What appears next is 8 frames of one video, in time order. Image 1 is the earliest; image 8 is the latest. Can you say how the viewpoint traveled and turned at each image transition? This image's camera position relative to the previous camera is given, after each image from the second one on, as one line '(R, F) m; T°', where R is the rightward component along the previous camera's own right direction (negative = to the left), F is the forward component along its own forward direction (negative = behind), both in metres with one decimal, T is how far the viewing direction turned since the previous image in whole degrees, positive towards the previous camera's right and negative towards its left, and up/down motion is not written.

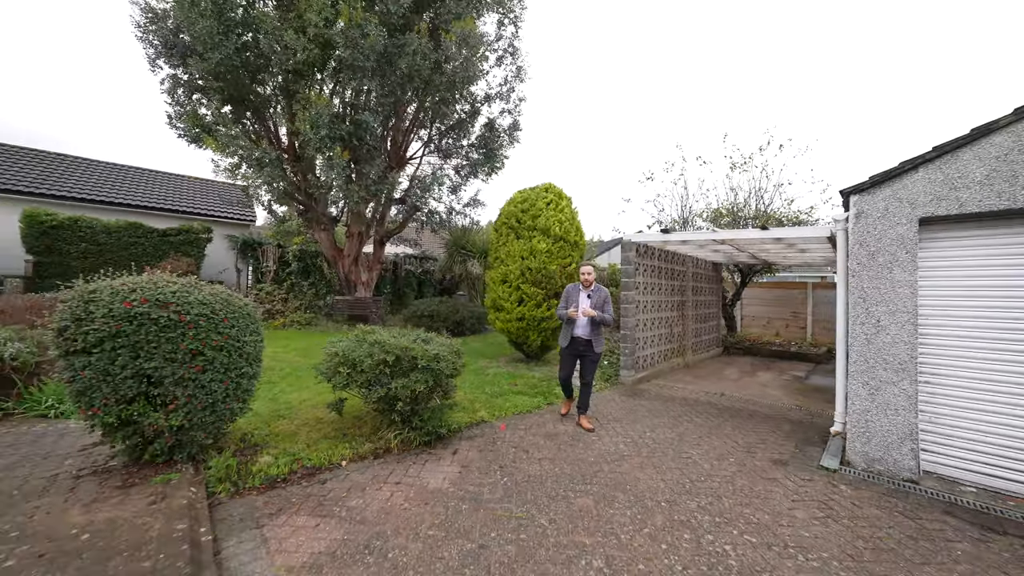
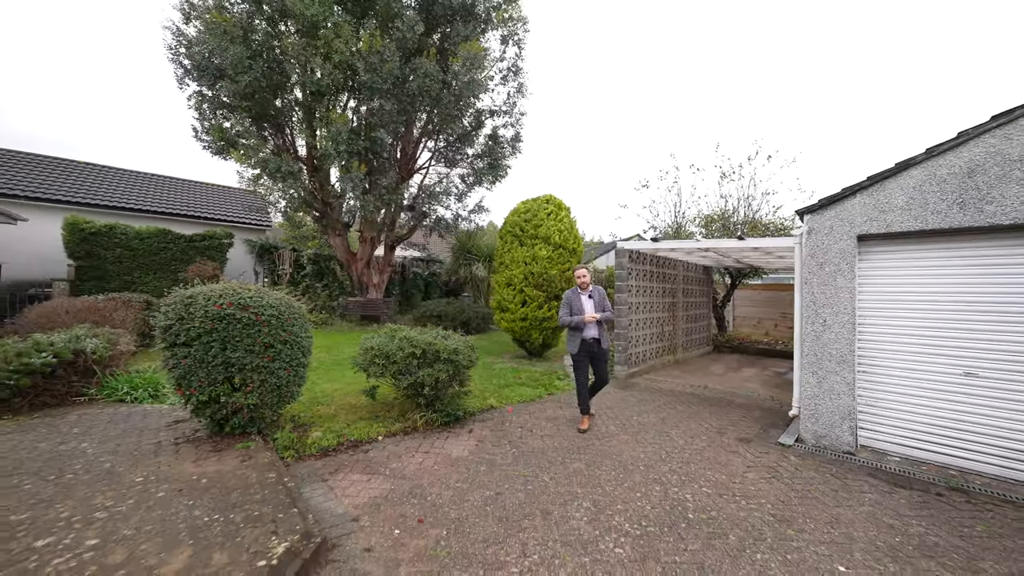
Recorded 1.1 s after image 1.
(-0.1, -0.7) m; 0°
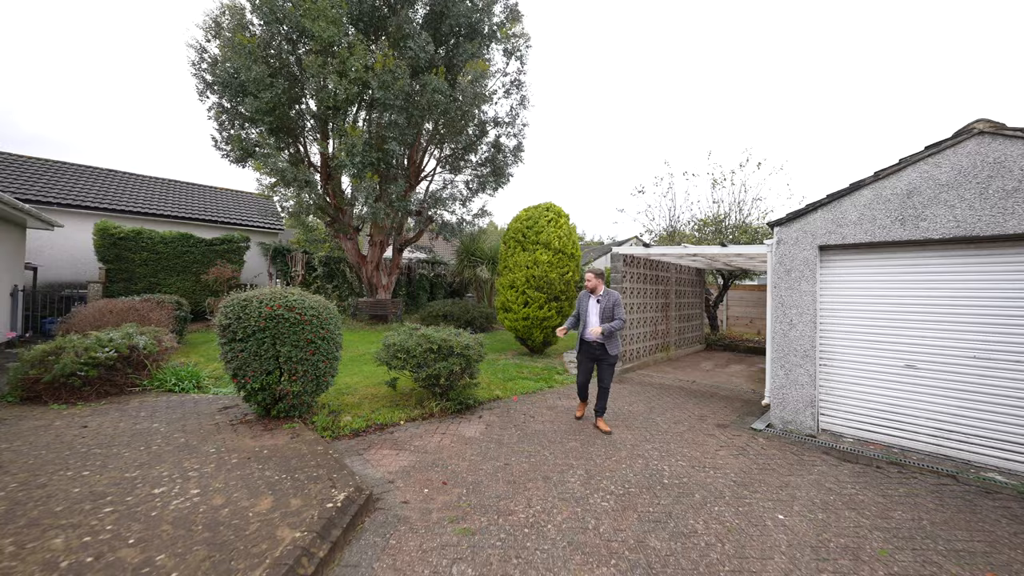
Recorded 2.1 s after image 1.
(-0.1, -0.6) m; 0°
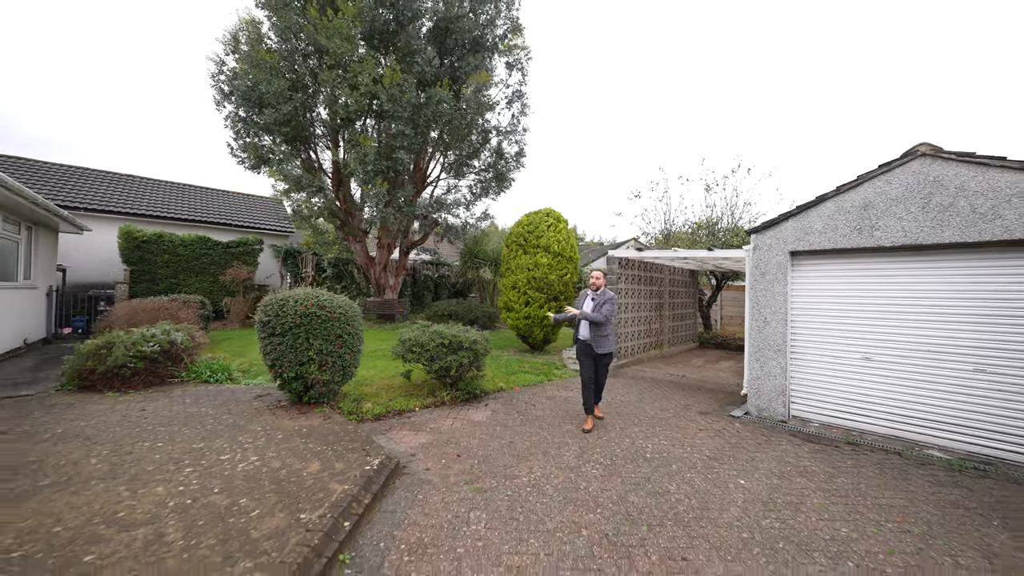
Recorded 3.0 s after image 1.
(0.0, -0.6) m; 0°
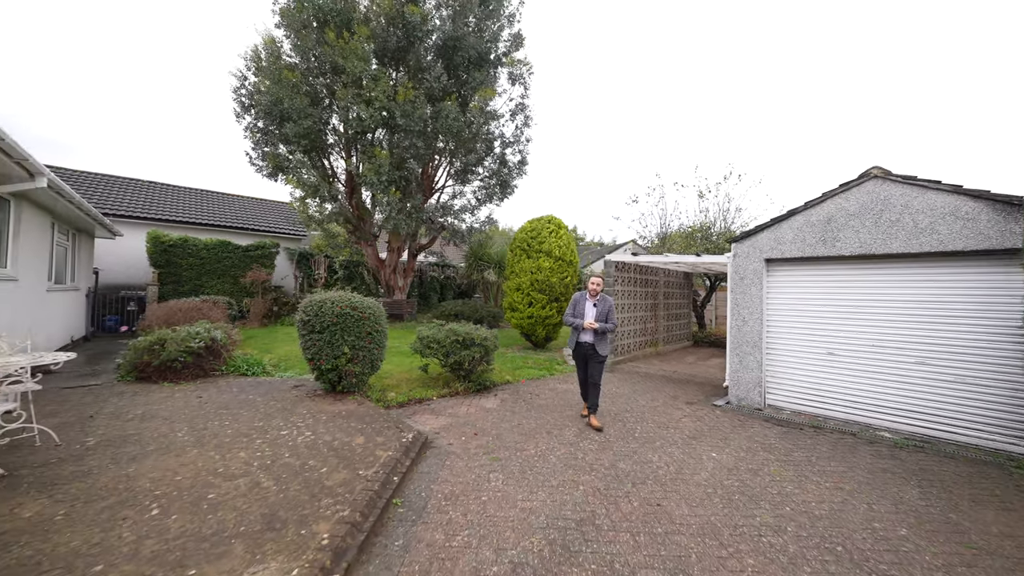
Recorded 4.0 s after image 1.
(-0.1, -0.7) m; 0°
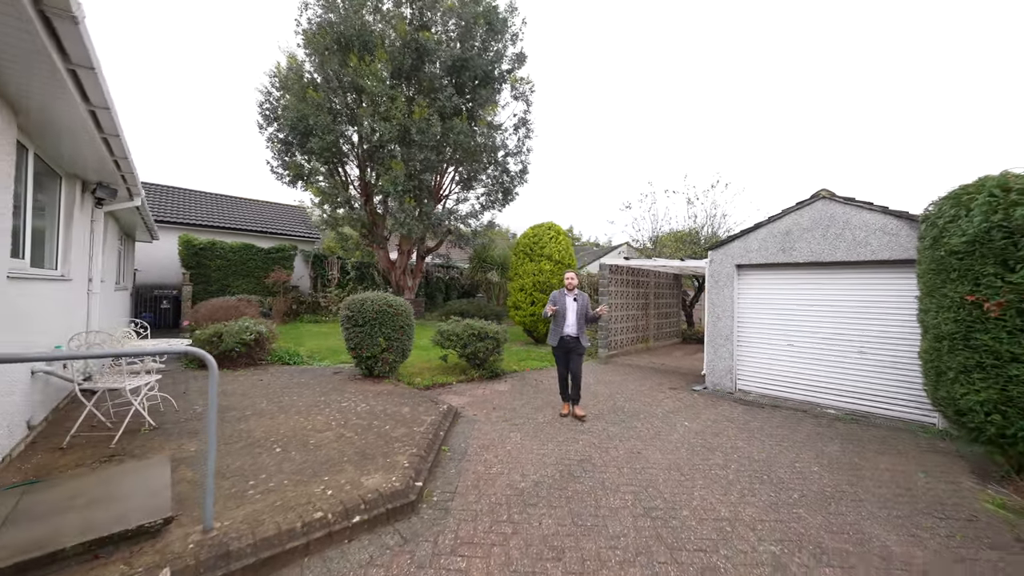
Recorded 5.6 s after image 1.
(-0.2, -1.0) m; +1°
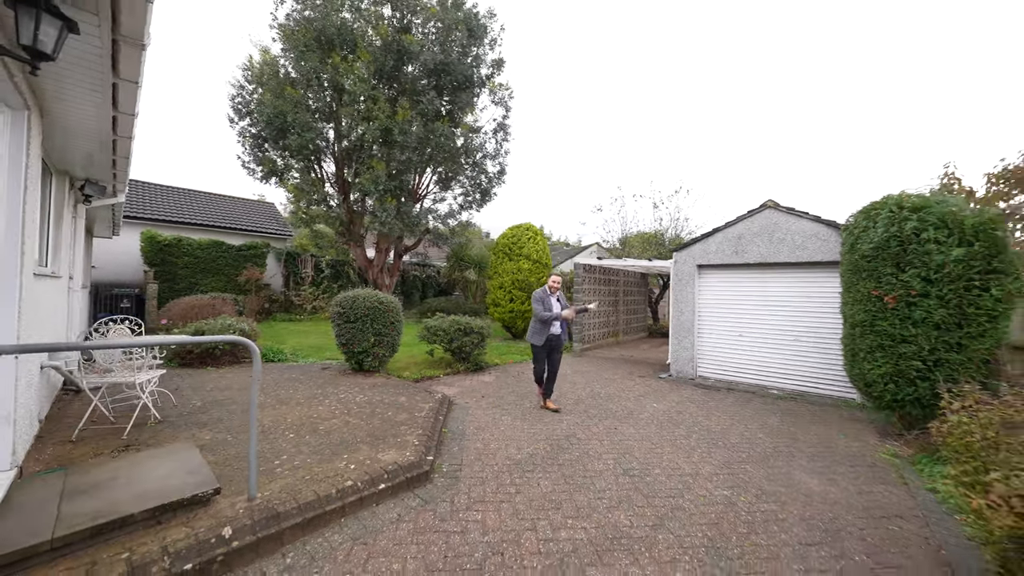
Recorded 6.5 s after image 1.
(-0.3, -0.5) m; +5°
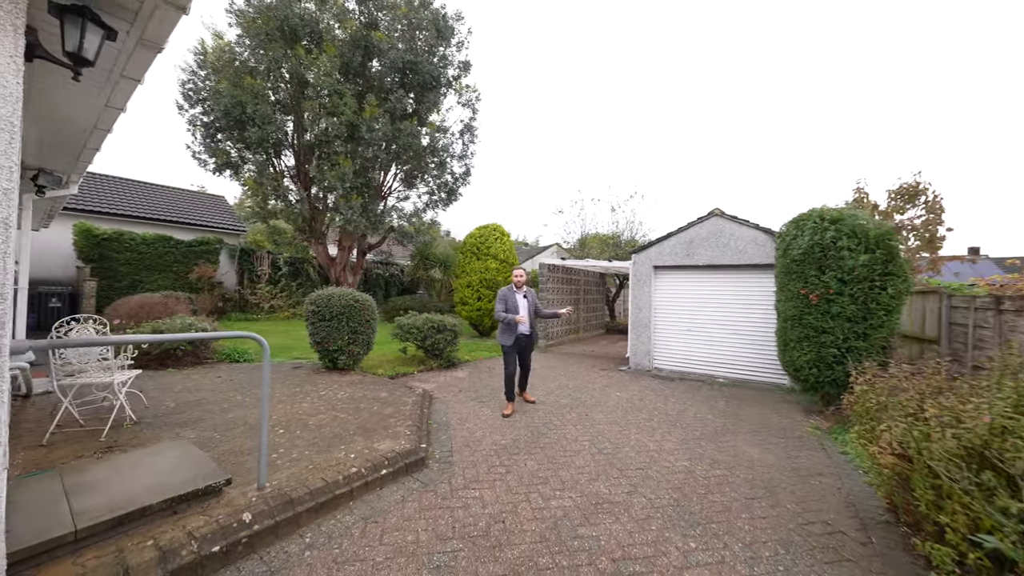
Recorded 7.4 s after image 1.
(-0.3, -0.3) m; +6°
